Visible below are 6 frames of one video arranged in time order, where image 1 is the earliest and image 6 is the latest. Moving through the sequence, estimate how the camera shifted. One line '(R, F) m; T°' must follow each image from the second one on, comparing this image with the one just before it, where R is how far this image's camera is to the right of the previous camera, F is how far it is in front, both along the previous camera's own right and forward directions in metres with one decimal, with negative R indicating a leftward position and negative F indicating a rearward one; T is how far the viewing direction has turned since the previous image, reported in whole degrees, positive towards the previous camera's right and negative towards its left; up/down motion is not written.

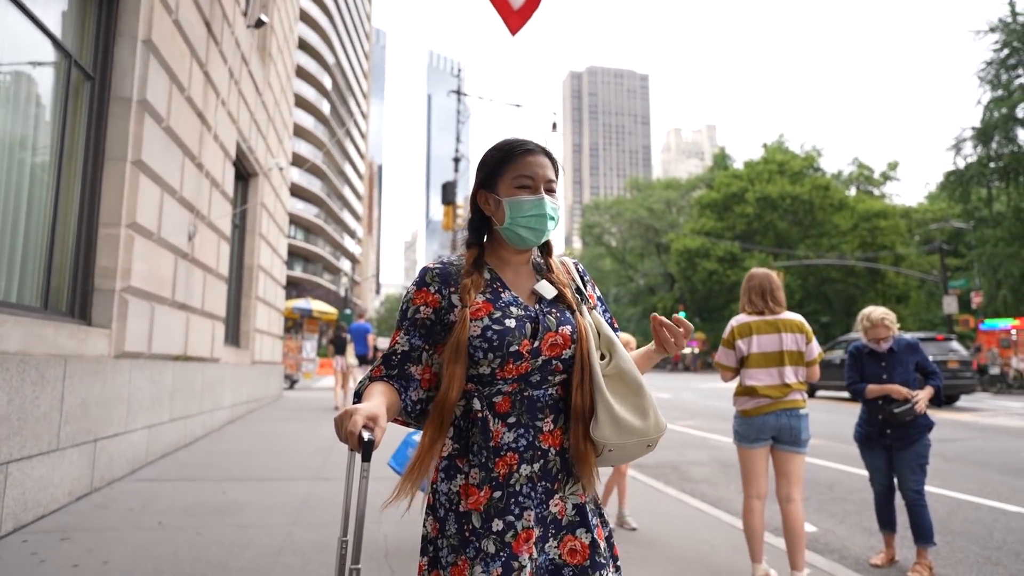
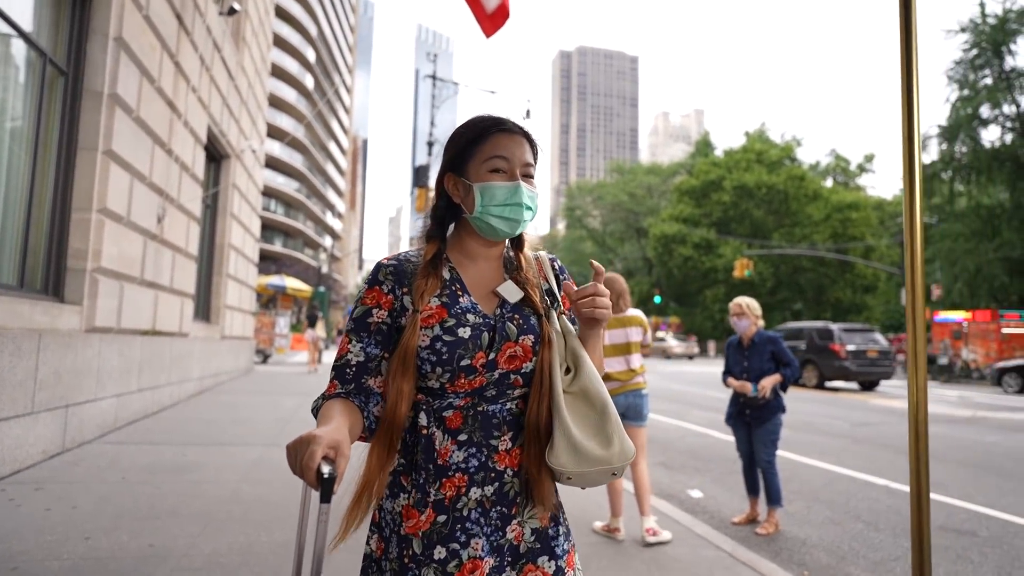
(+0.5, -0.7) m; +1°
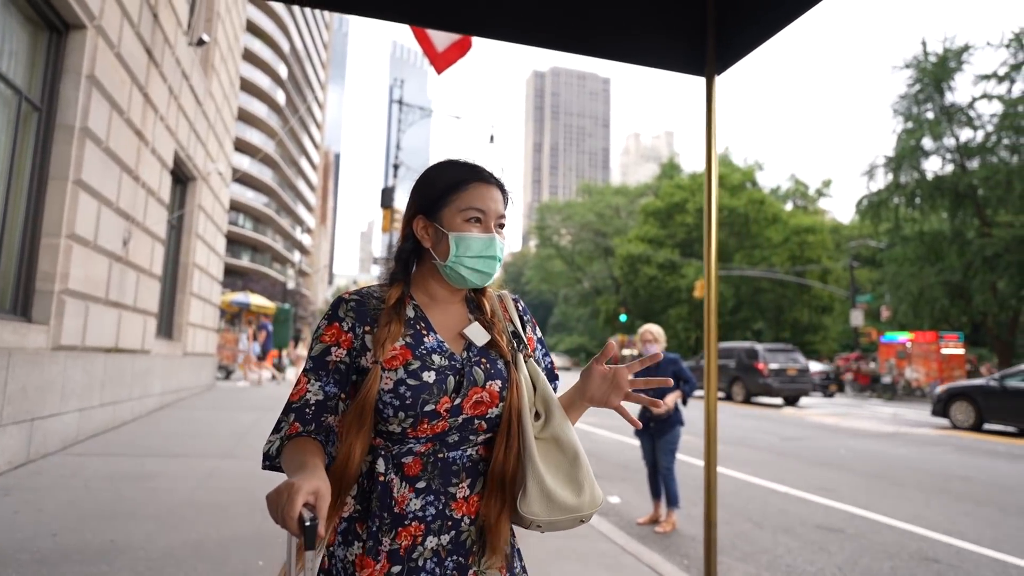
(+0.4, -0.7) m; +3°
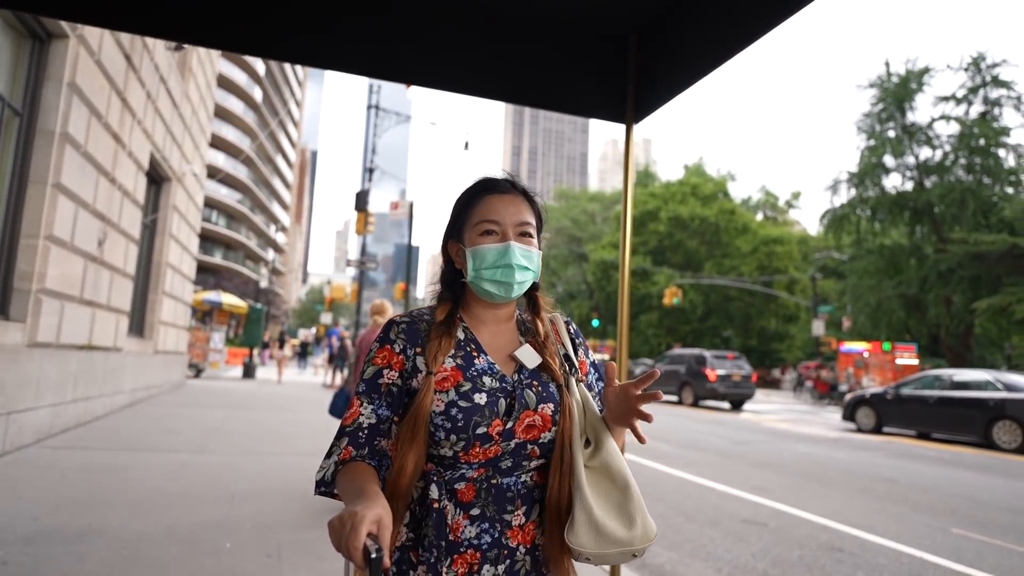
(+0.2, -0.5) m; +2°
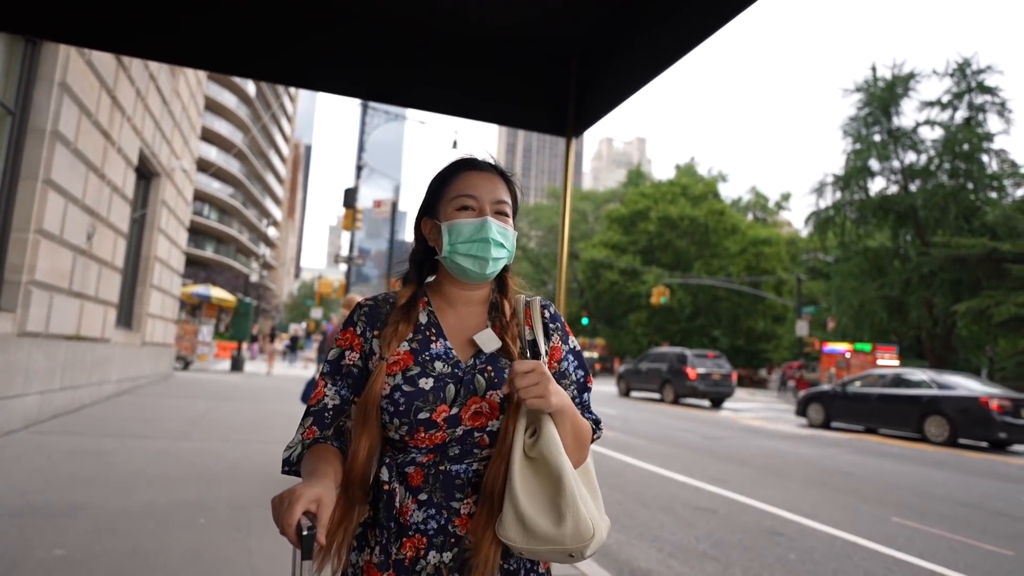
(+0.3, -0.4) m; +1°
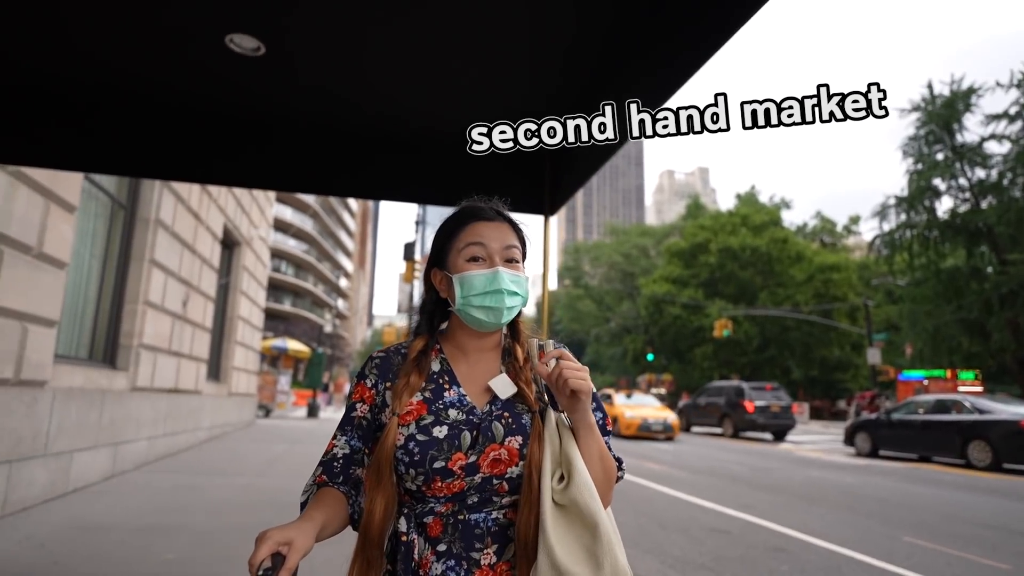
(+0.6, -1.0) m; -6°
